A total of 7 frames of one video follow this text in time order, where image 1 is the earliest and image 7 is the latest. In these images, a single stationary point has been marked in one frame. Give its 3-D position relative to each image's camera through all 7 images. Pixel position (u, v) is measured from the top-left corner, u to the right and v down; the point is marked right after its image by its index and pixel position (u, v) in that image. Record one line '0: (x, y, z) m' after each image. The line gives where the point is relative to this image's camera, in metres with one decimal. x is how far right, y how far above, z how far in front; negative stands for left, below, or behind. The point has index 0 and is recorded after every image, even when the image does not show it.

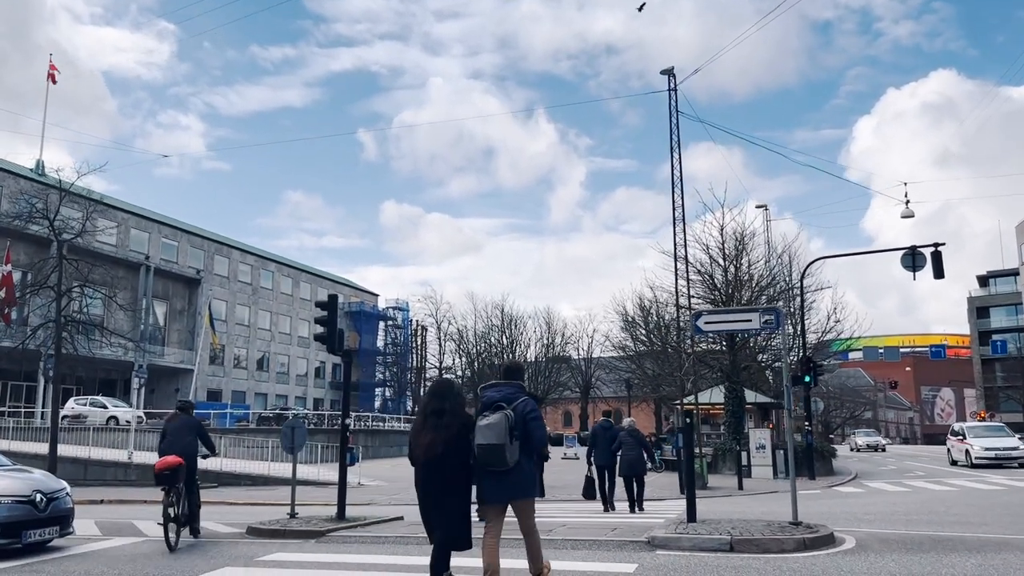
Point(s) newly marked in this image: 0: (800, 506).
0: (+5.6, -4.2, +16.5) m
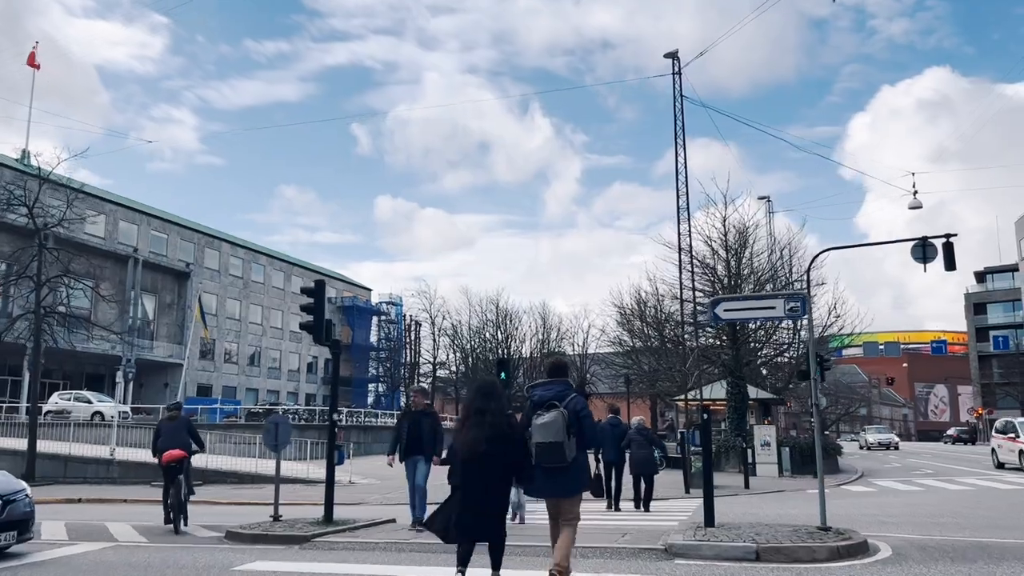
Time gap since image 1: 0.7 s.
0: (+5.6, -4.0, +15.7) m
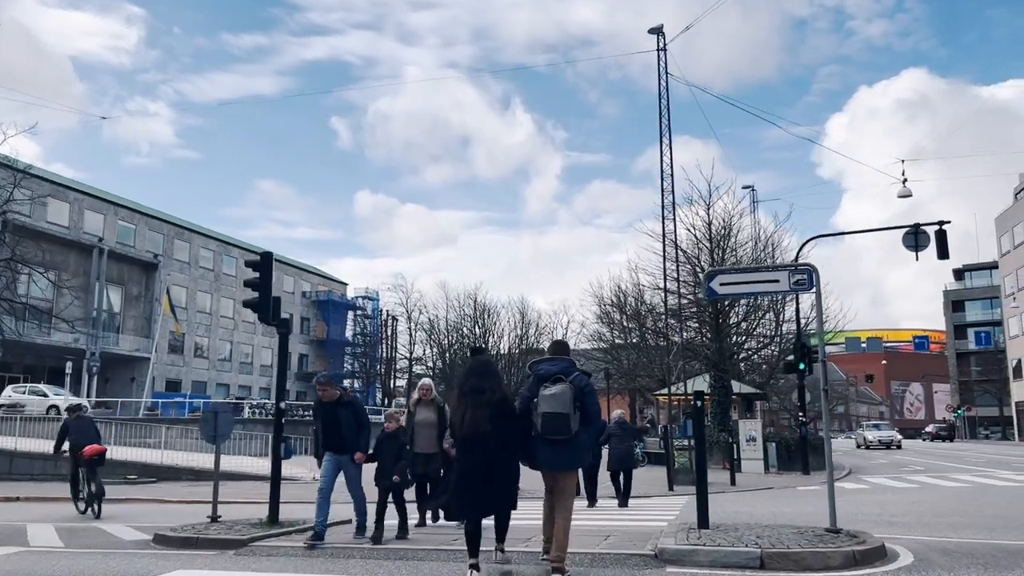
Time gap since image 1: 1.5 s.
0: (+5.1, -3.7, +14.6) m
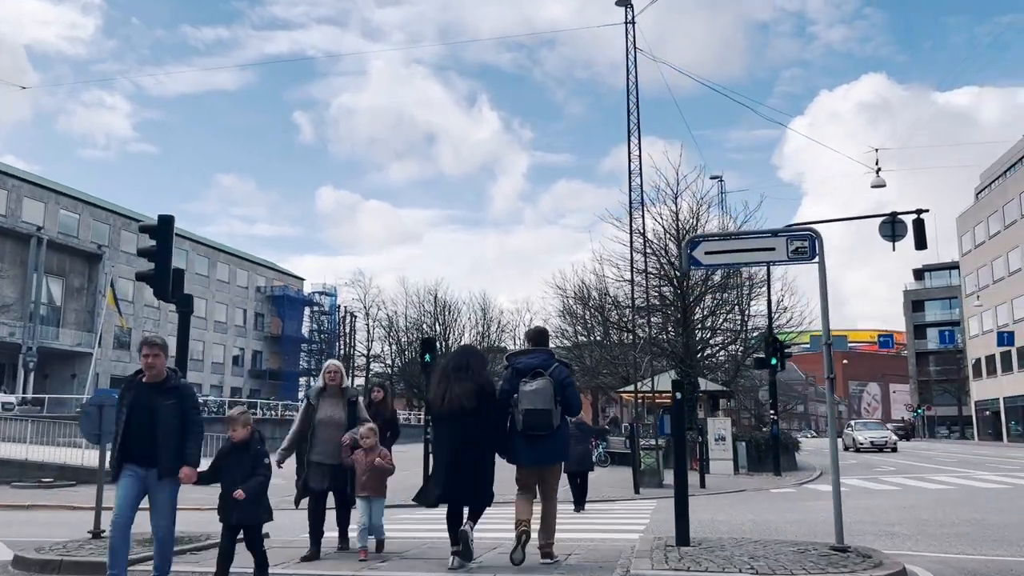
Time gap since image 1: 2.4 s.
0: (+4.3, -3.5, +13.3) m
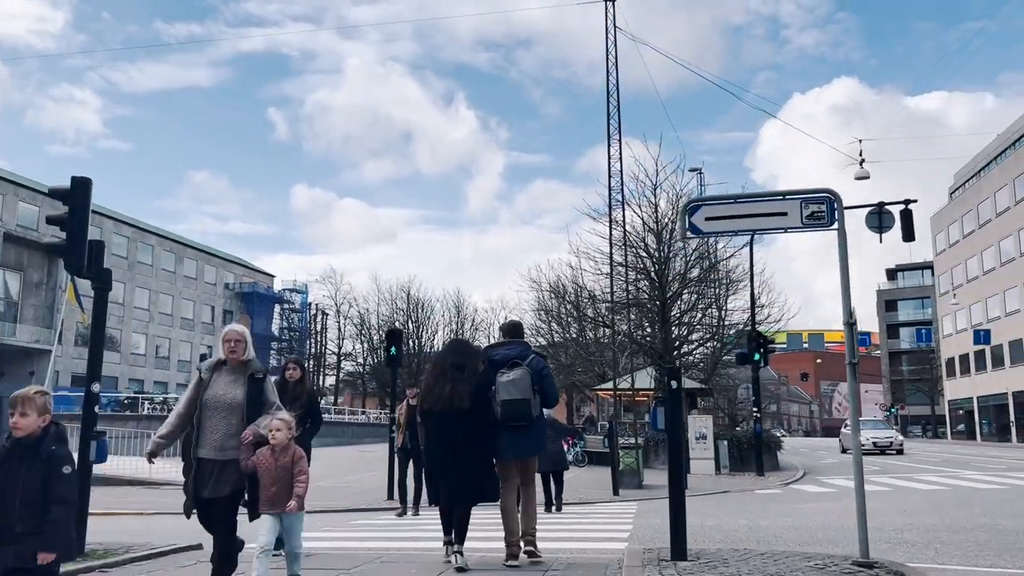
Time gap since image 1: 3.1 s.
0: (+3.9, -3.3, +12.3) m
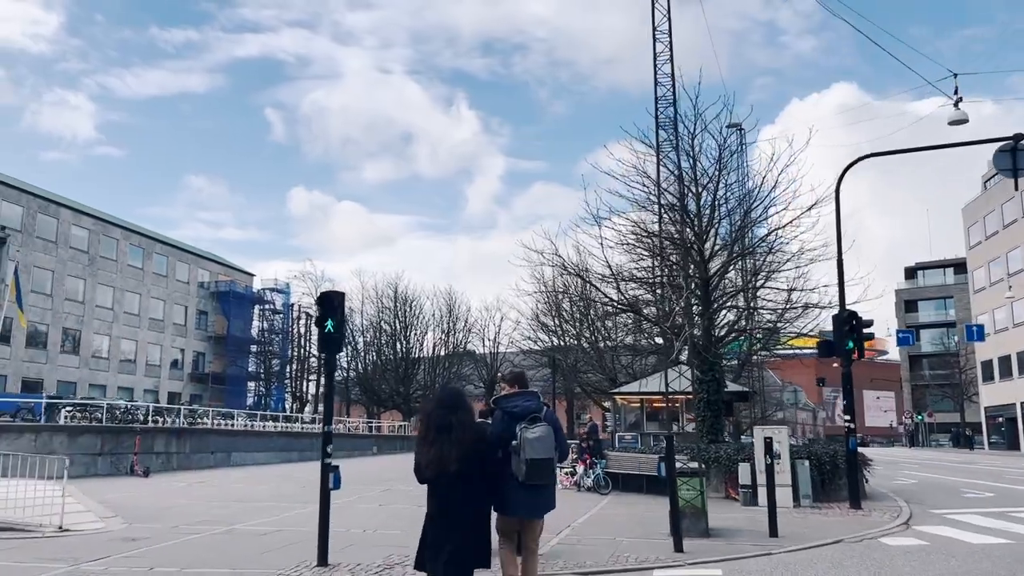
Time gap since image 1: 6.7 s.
0: (+4.0, -2.5, +6.5) m
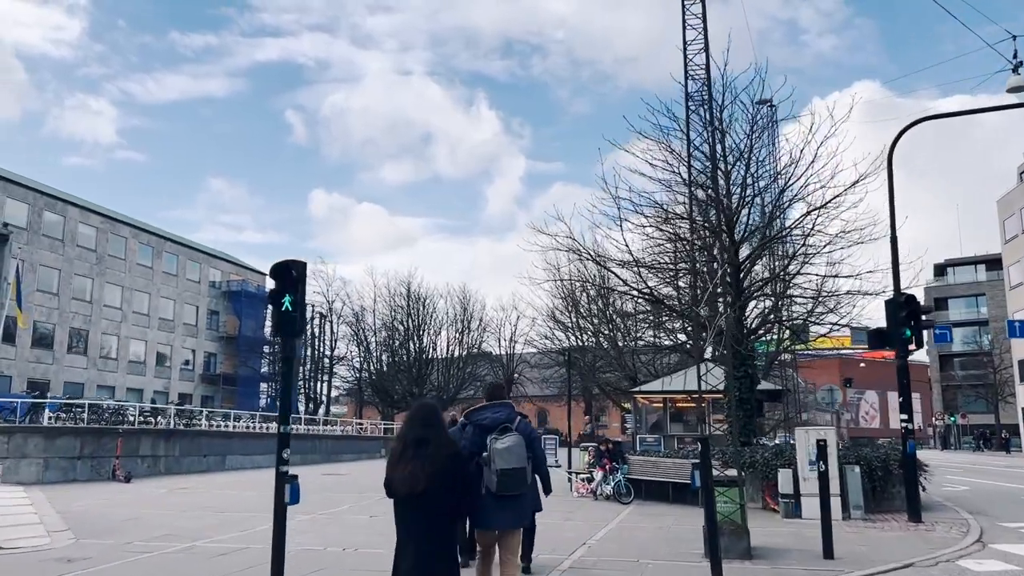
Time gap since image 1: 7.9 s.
0: (+3.9, -2.2, +4.6) m
